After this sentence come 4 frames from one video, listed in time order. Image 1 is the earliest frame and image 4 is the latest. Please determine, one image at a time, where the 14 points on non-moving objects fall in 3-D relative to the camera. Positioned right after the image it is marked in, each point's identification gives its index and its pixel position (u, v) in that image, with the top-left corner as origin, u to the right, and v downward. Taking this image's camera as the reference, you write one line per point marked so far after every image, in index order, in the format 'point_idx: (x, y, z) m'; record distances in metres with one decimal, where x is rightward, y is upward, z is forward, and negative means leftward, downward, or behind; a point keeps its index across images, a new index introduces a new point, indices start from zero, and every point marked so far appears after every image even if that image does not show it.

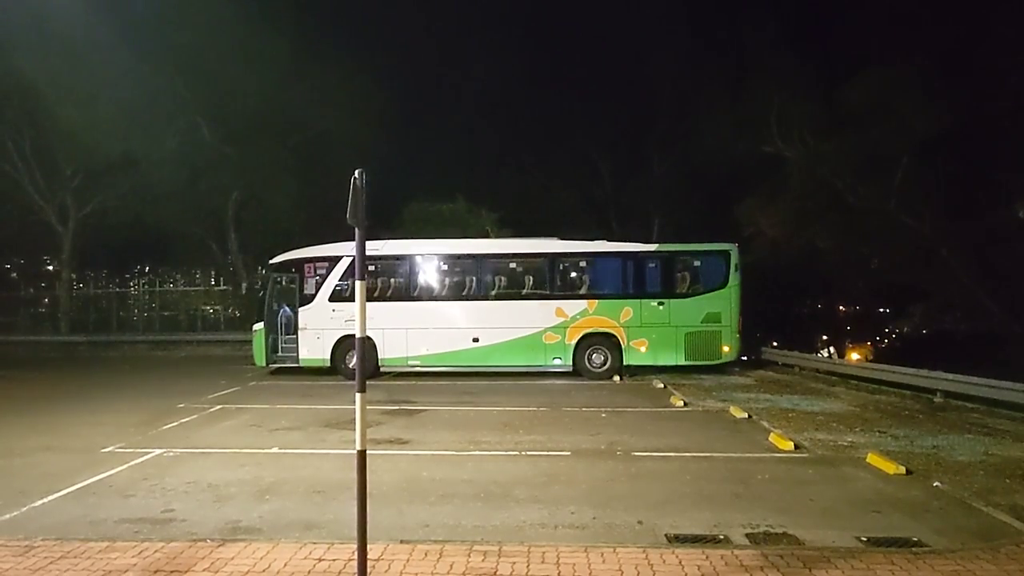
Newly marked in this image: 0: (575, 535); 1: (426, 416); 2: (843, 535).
0: (+0.7, -2.6, +7.6) m
1: (-1.8, -2.6, +14.9) m
2: (+3.4, -2.6, +7.5) m
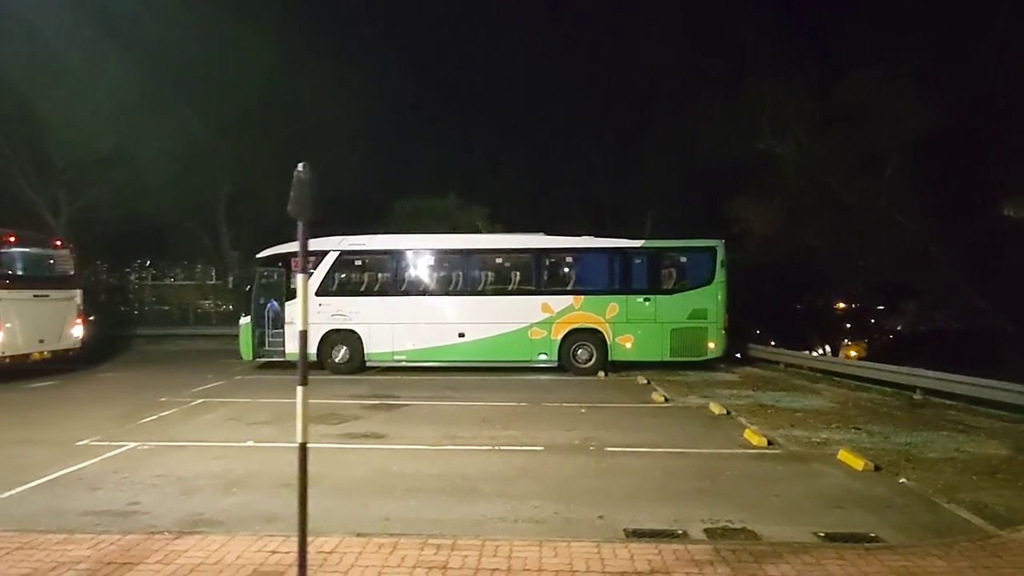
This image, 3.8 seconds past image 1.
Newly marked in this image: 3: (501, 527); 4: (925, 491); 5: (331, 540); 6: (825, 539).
0: (+0.2, -2.5, +7.6) m
1: (-2.2, -2.5, +14.9) m
2: (+3.0, -2.5, +7.5) m
3: (-0.1, -2.5, +7.7) m
4: (+5.0, -2.5, +8.9) m
5: (-1.7, -2.4, +6.9) m
6: (+3.1, -2.5, +7.2) m
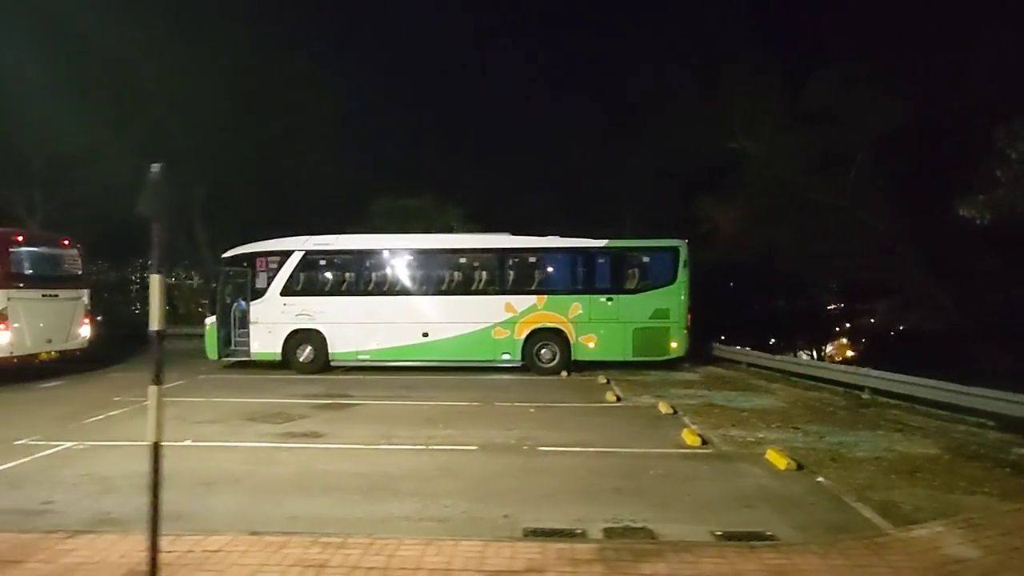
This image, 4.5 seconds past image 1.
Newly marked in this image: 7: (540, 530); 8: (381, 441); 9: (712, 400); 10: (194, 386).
0: (-0.8, -2.5, +7.7) m
1: (-3.3, -2.5, +14.9) m
2: (+2.0, -2.5, +7.5) m
3: (-1.2, -2.5, +7.7) m
4: (+4.0, -2.5, +8.9) m
5: (-2.8, -2.4, +7.0) m
6: (+2.1, -2.5, +7.2) m
7: (+0.3, -2.5, +7.5) m
8: (-2.2, -2.6, +12.2) m
9: (+4.3, -2.4, +15.7) m
10: (-8.3, -2.6, +18.9) m
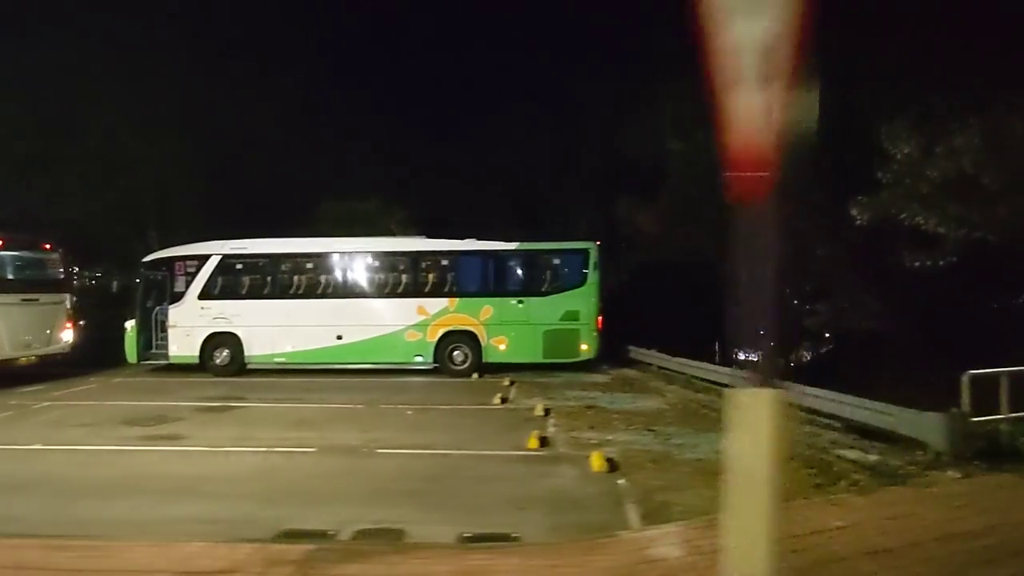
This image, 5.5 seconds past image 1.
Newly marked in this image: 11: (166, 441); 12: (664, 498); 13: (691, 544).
0: (-3.4, -2.6, +7.7) m
1: (-5.8, -2.6, +15.0) m
2: (-0.6, -2.5, +7.6) m
3: (-3.7, -2.6, +7.8) m
4: (+1.4, -2.5, +8.9) m
5: (-5.3, -2.5, +7.0) m
6: (-0.5, -2.5, +7.3) m
7: (-2.3, -2.6, +7.6) m
8: (-4.7, -2.6, +12.2) m
9: (+1.8, -2.5, +15.7) m
10: (-10.8, -2.7, +19.1) m
11: (-6.0, -2.7, +12.5) m
12: (+1.8, -2.5, +8.6) m
13: (+1.6, -2.3, +6.6) m
